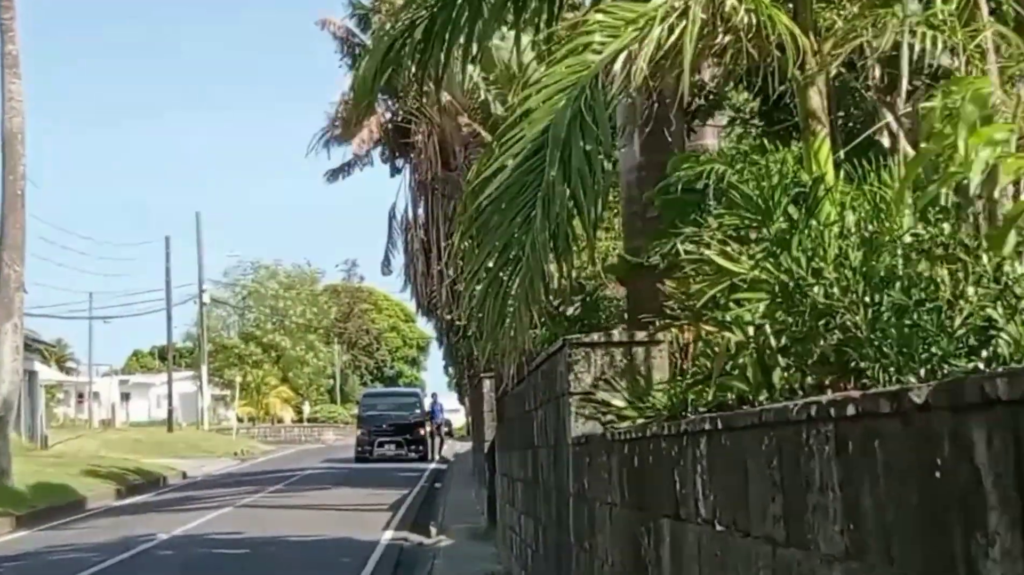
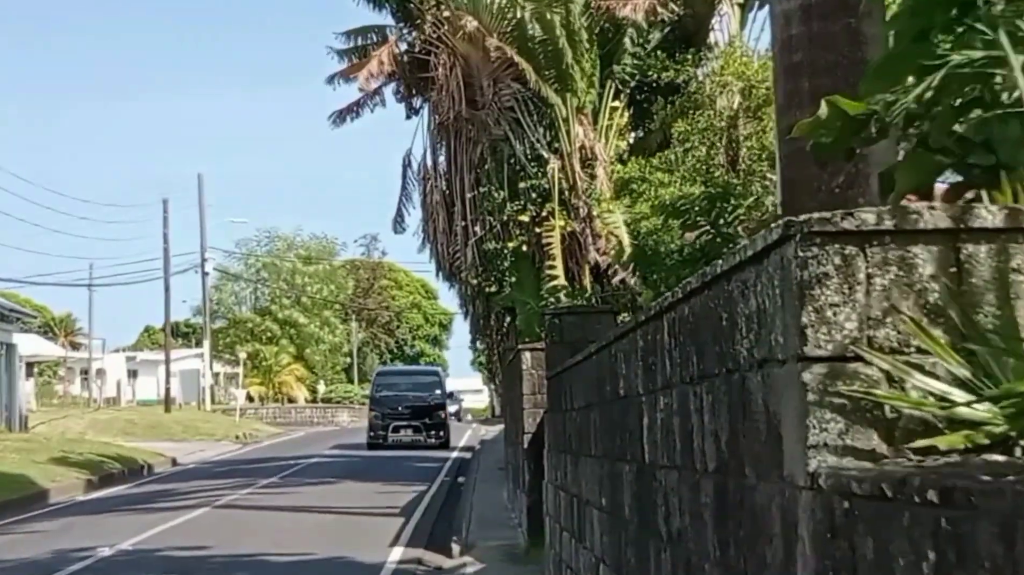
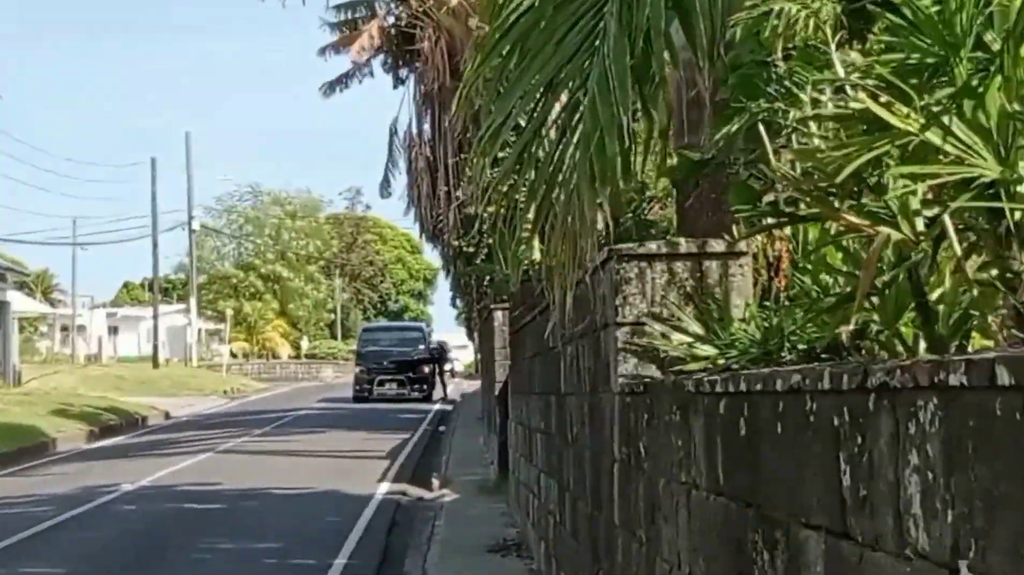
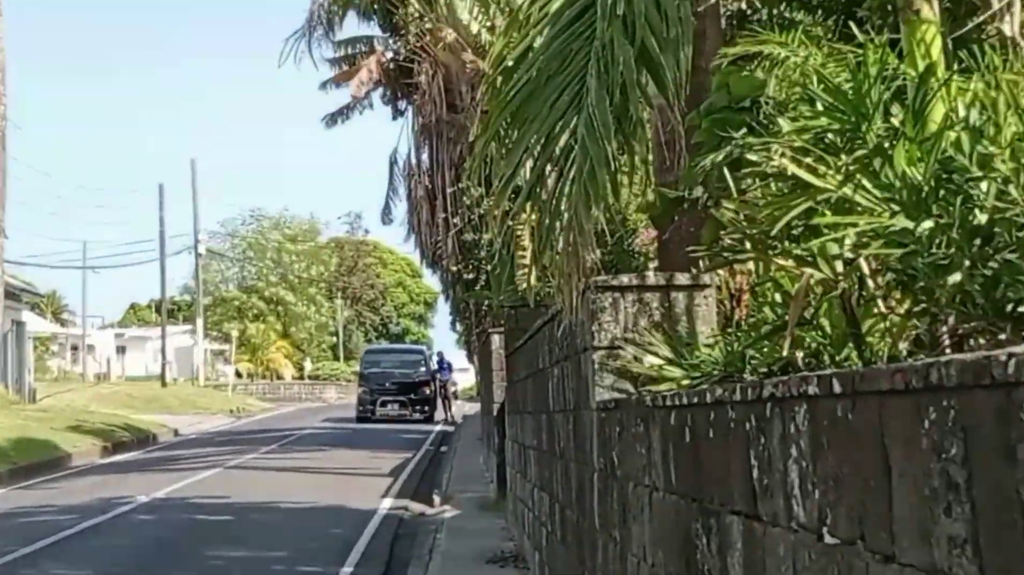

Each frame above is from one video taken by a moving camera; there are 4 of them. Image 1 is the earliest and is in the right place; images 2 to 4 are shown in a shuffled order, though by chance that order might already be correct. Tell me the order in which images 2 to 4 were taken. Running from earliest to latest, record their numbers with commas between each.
4, 3, 2
